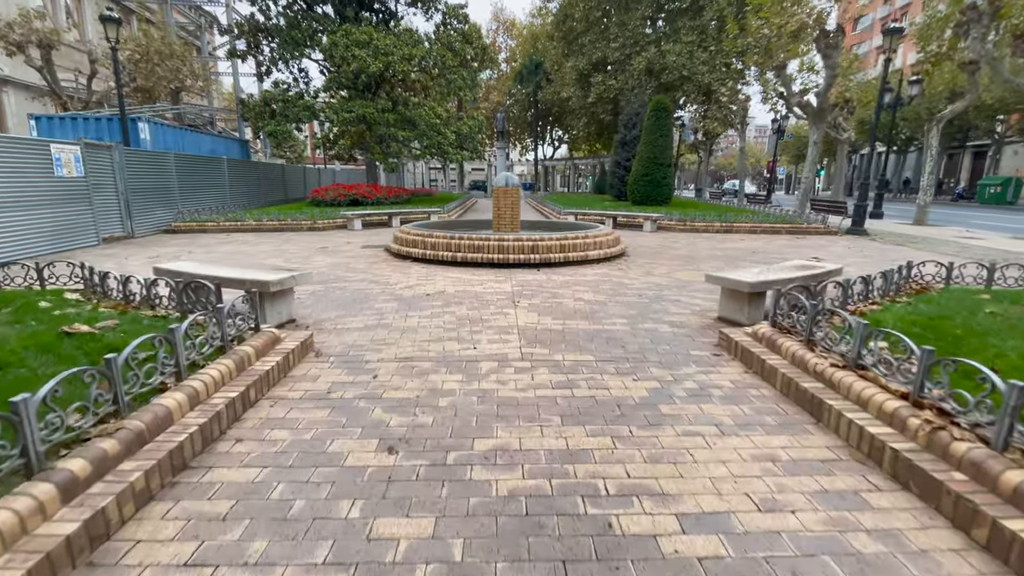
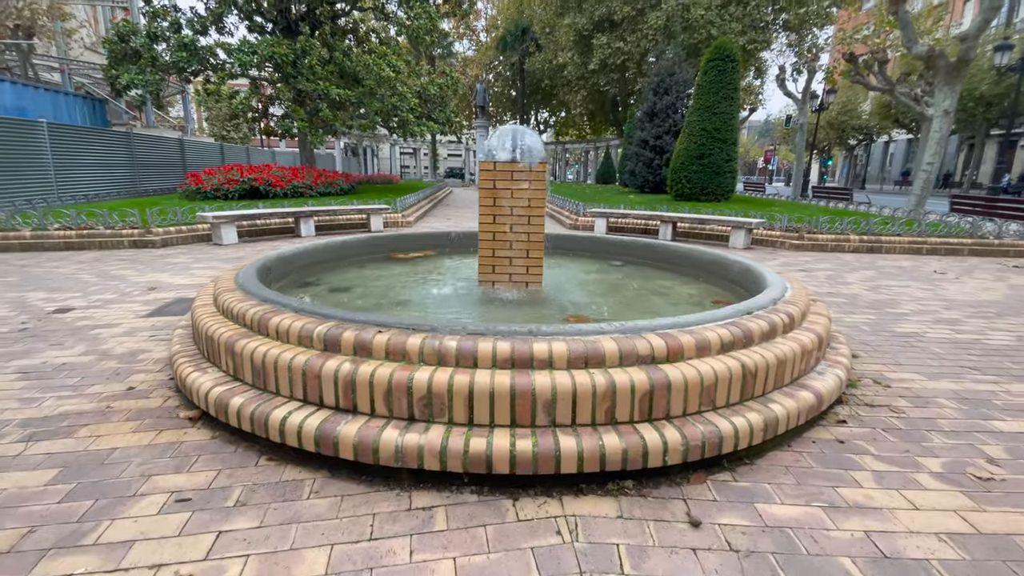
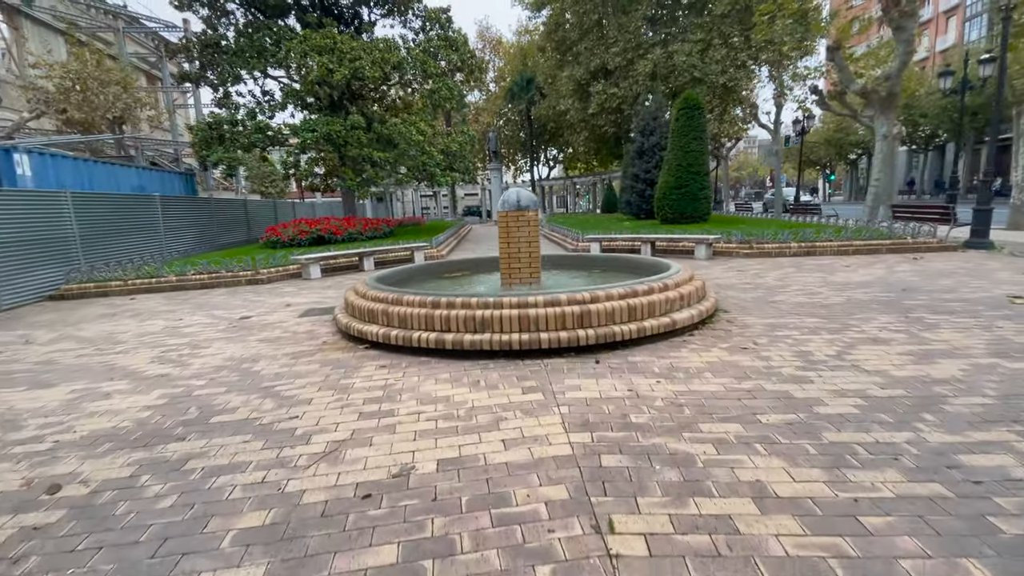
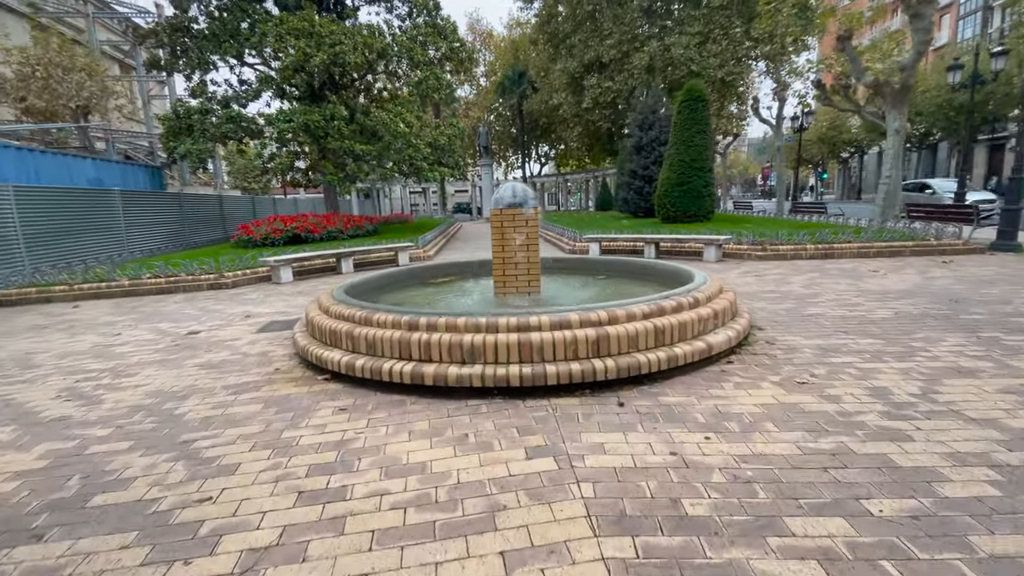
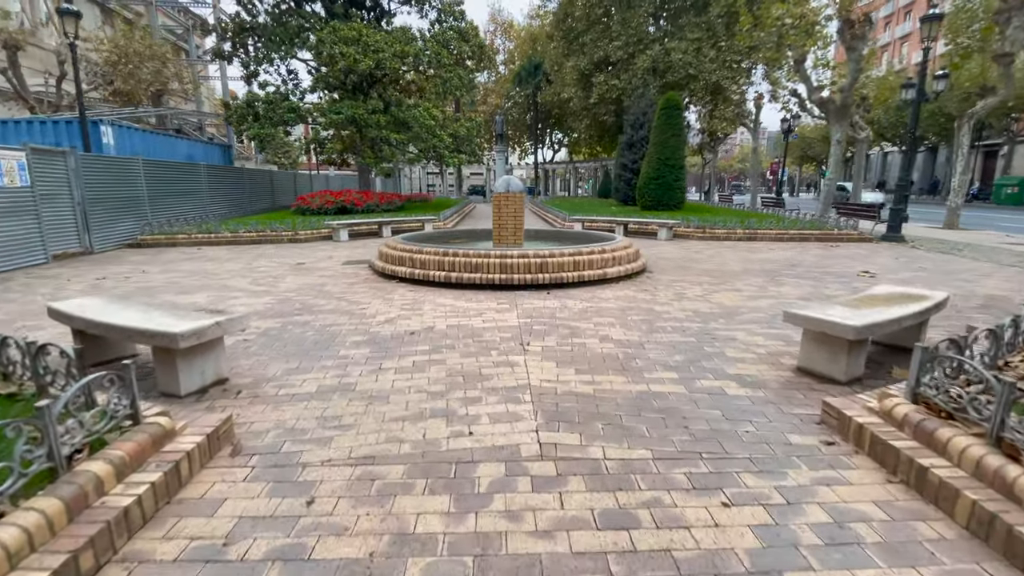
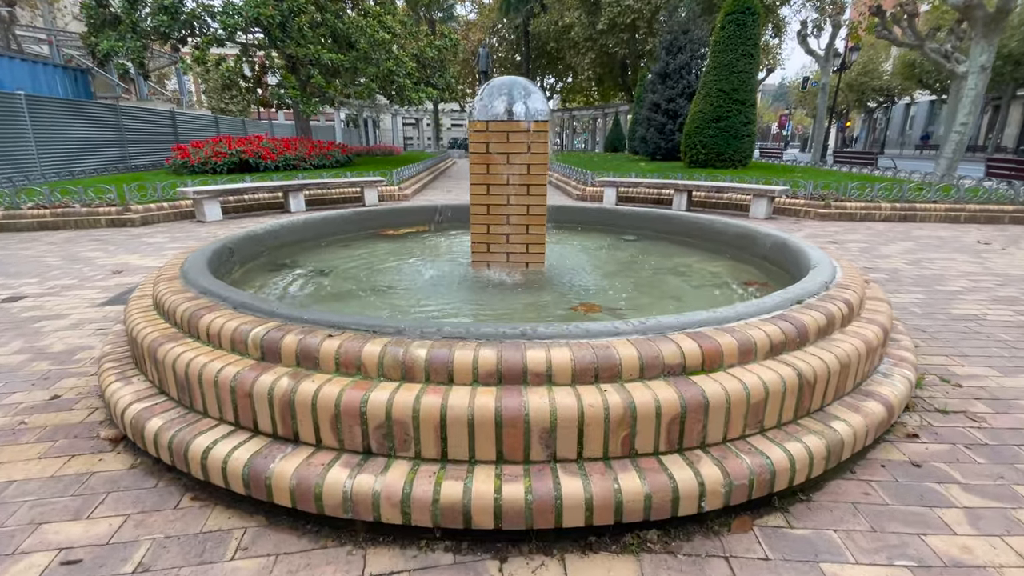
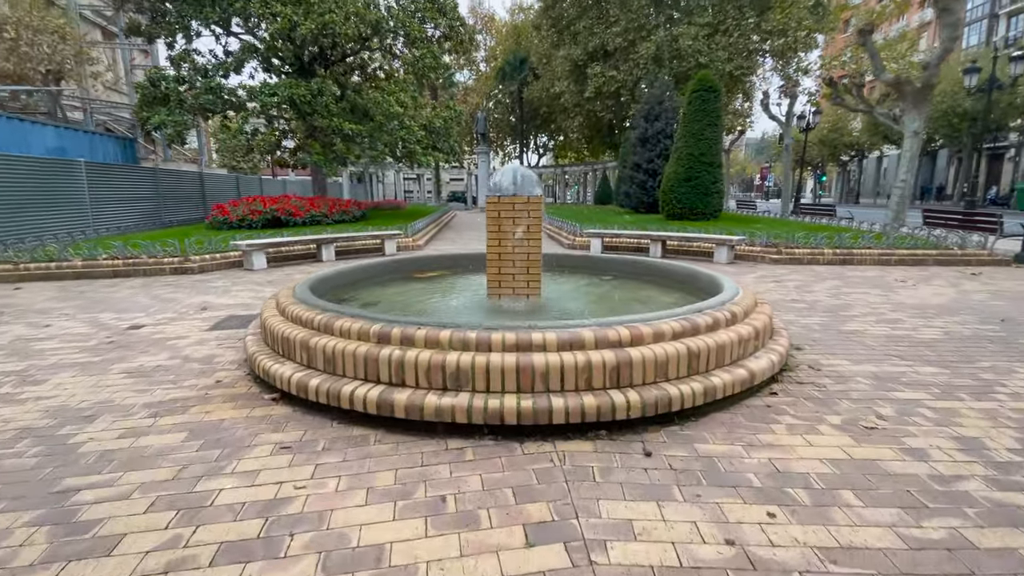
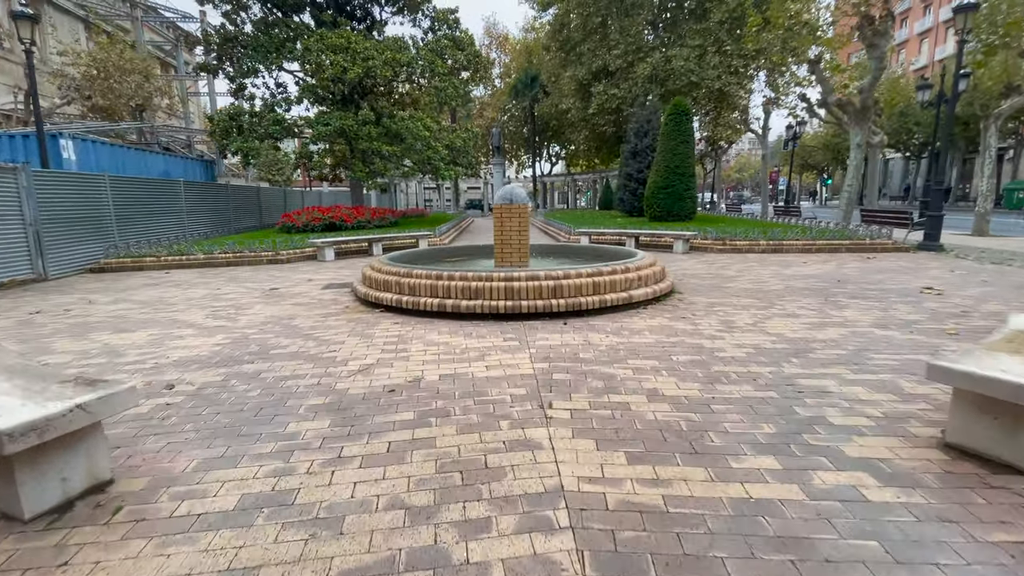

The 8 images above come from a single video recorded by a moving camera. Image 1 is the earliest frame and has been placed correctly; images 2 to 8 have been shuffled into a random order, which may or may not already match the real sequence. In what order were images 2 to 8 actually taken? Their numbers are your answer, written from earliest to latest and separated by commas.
5, 8, 3, 4, 7, 2, 6
